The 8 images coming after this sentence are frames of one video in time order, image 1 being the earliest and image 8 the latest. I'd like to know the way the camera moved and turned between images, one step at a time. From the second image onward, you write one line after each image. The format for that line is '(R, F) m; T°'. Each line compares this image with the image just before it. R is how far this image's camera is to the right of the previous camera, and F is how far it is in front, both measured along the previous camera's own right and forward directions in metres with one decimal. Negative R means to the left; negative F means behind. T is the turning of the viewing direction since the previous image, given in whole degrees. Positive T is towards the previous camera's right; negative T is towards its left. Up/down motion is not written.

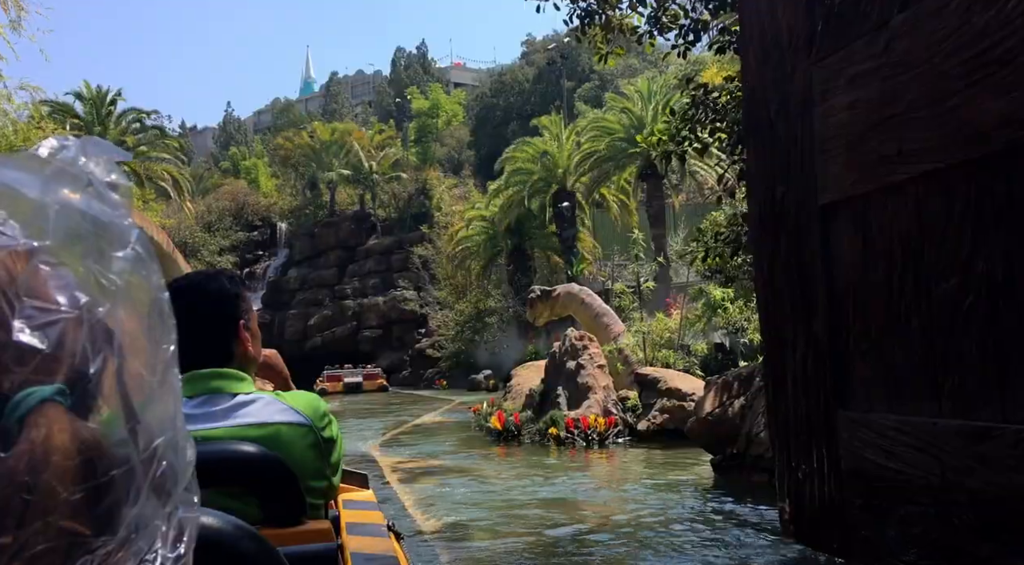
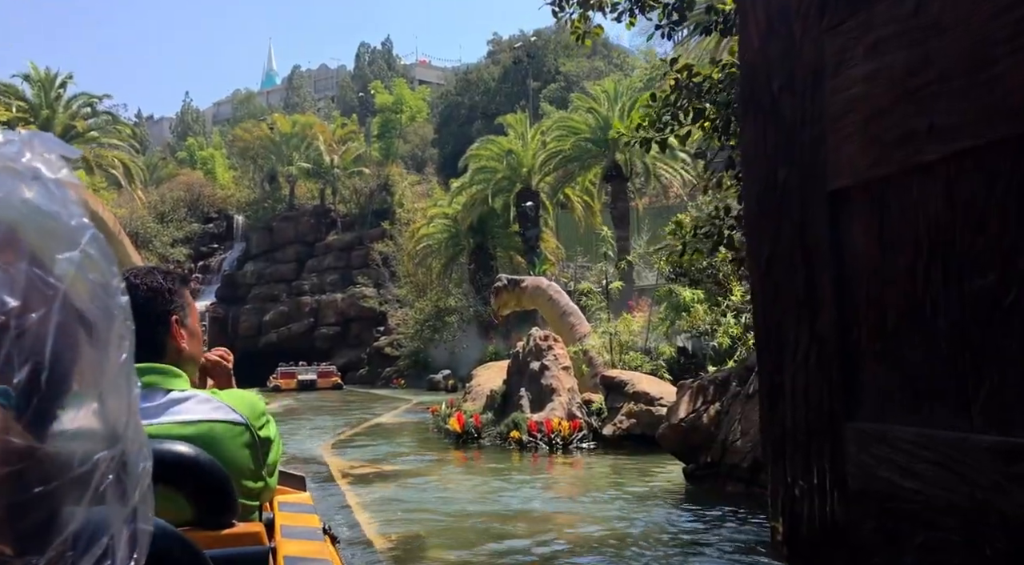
(0.0, +0.5) m; +2°
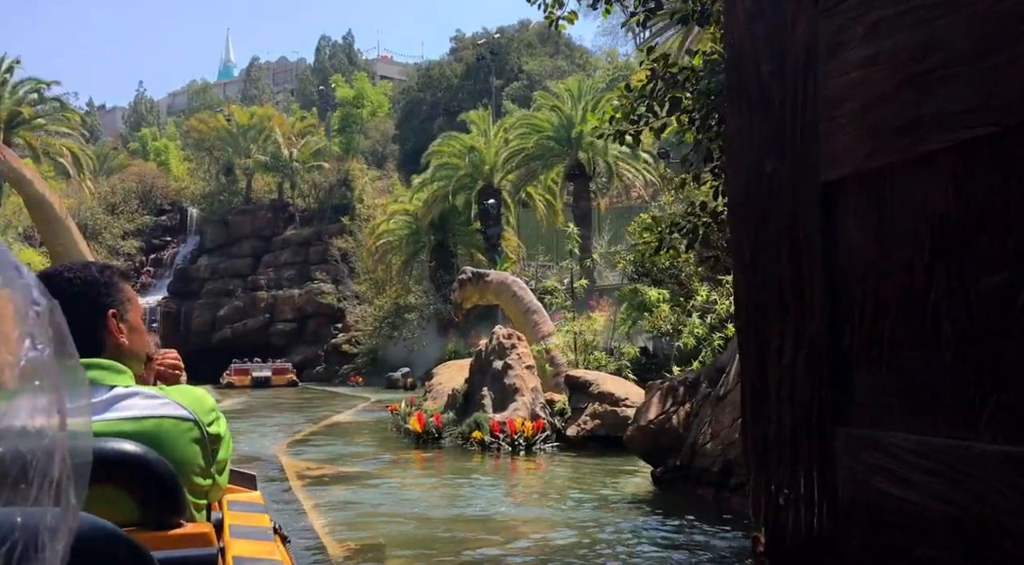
(-0.1, +0.3) m; +2°
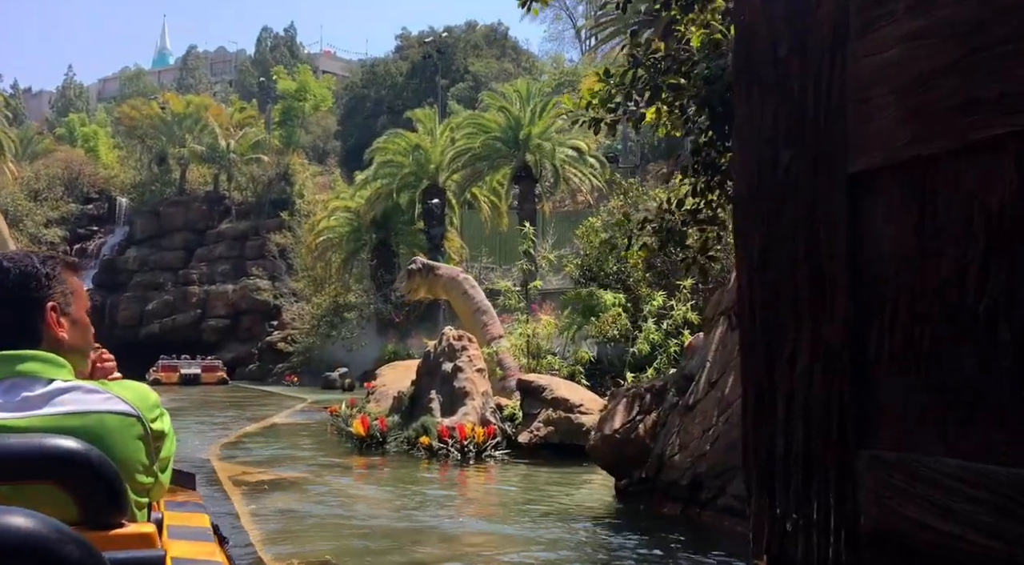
(-0.2, +0.4) m; +3°
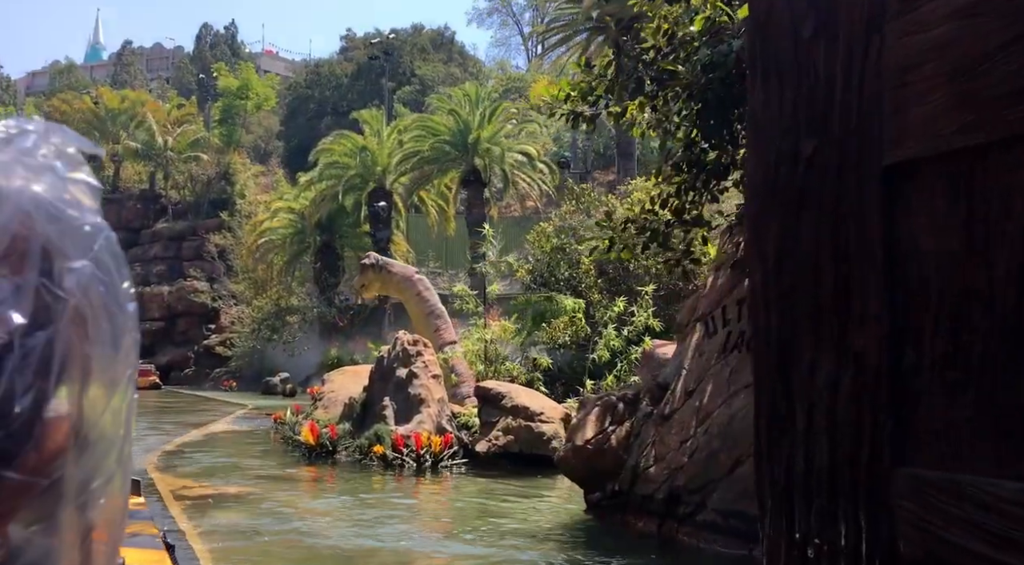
(-0.2, +0.4) m; +3°
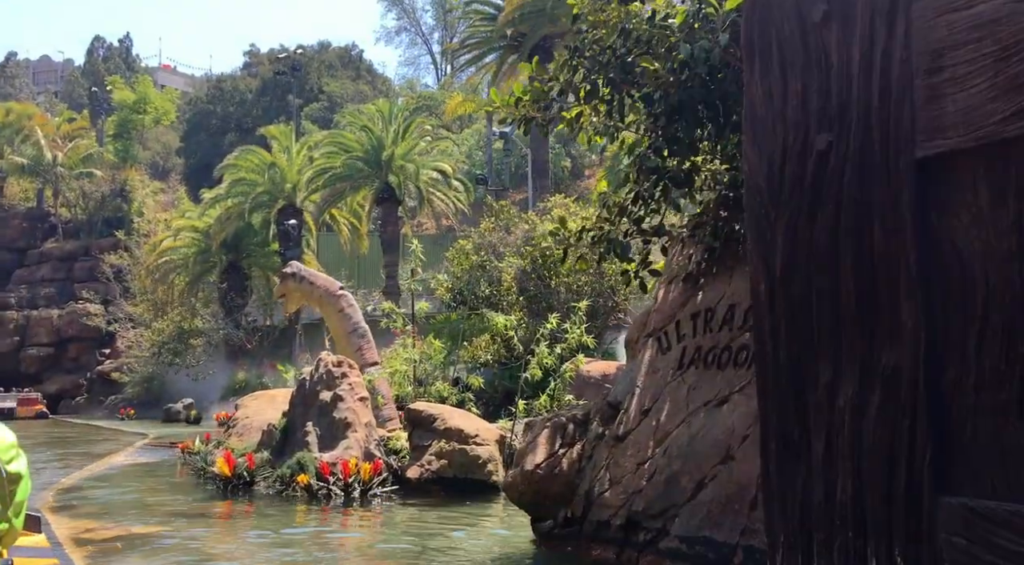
(-0.2, +0.4) m; +5°
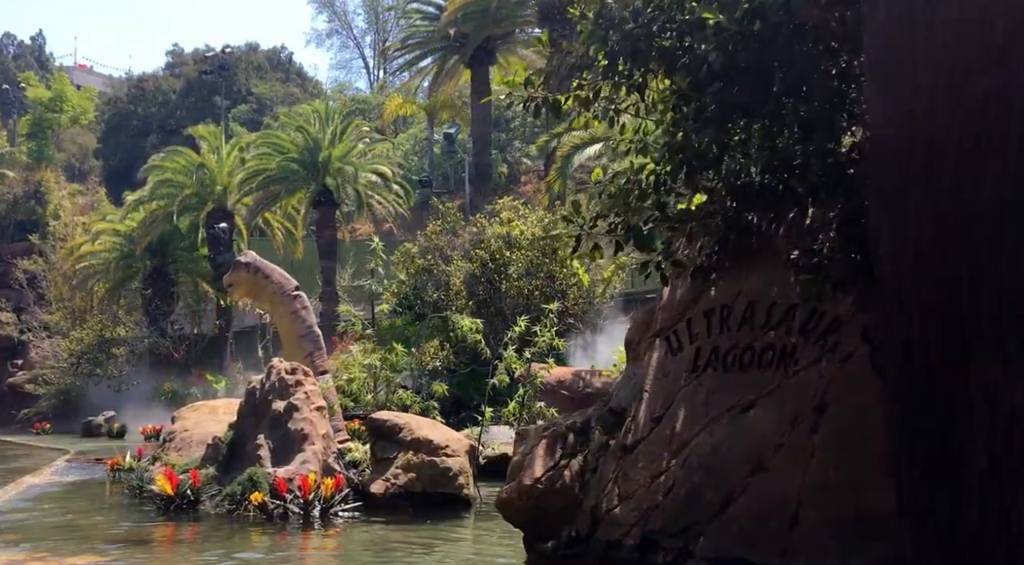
(-0.4, +0.6) m; +4°
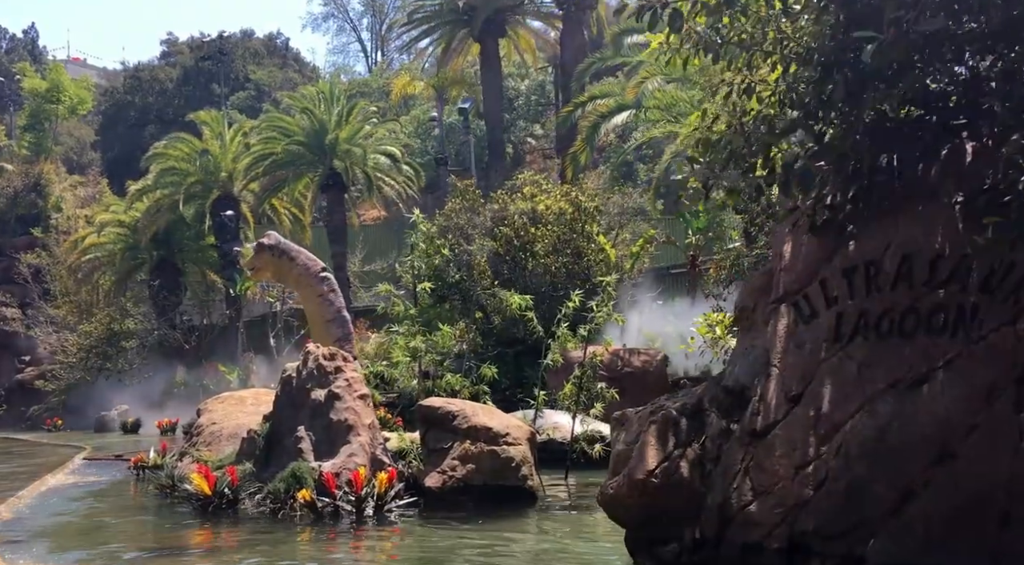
(-0.4, +0.7) m; 0°
